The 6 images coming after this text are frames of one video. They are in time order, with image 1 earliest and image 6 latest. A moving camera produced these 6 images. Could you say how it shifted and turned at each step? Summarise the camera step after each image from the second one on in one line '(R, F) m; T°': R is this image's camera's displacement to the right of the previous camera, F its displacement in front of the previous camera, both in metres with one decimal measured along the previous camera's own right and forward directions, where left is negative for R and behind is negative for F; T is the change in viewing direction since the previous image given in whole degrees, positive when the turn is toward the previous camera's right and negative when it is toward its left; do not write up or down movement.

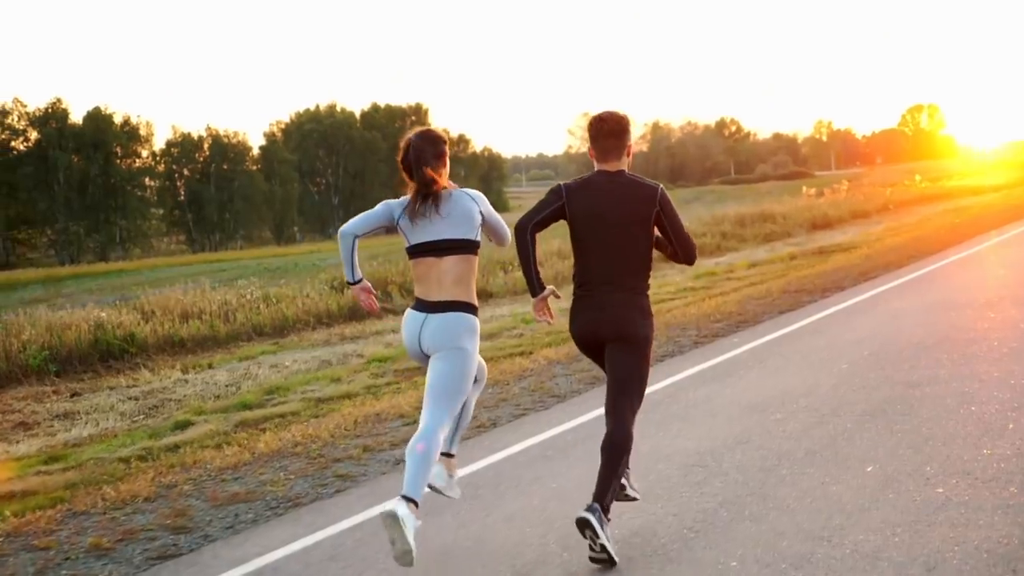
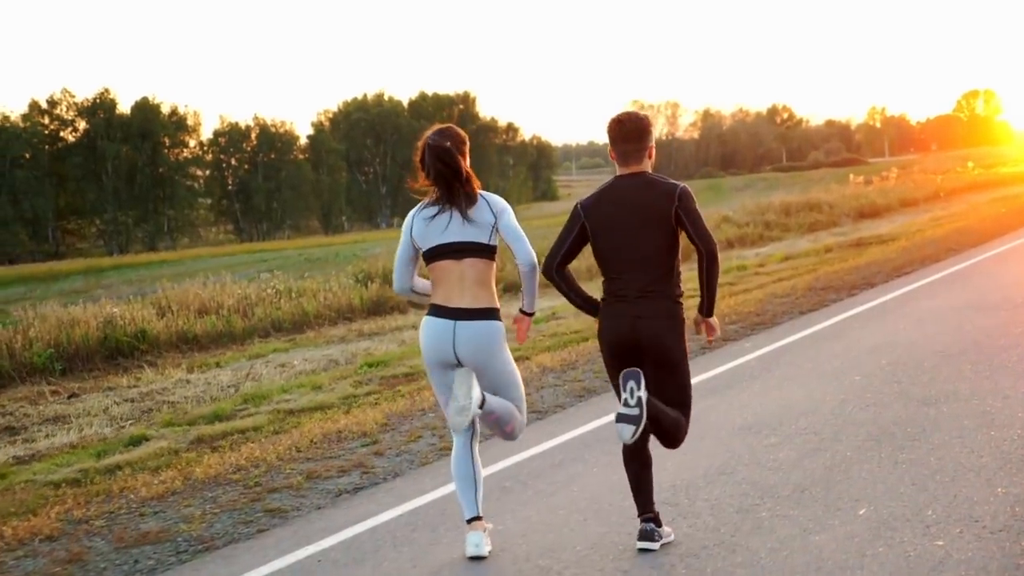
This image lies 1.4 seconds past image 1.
(+0.3, +0.8) m; -2°
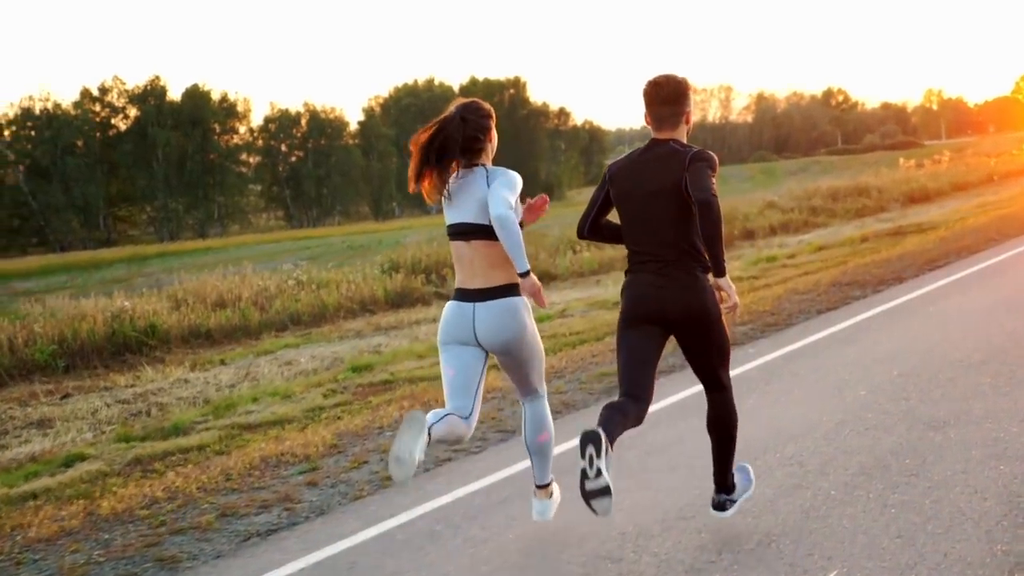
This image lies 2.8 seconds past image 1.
(+0.4, +0.8) m; -2°
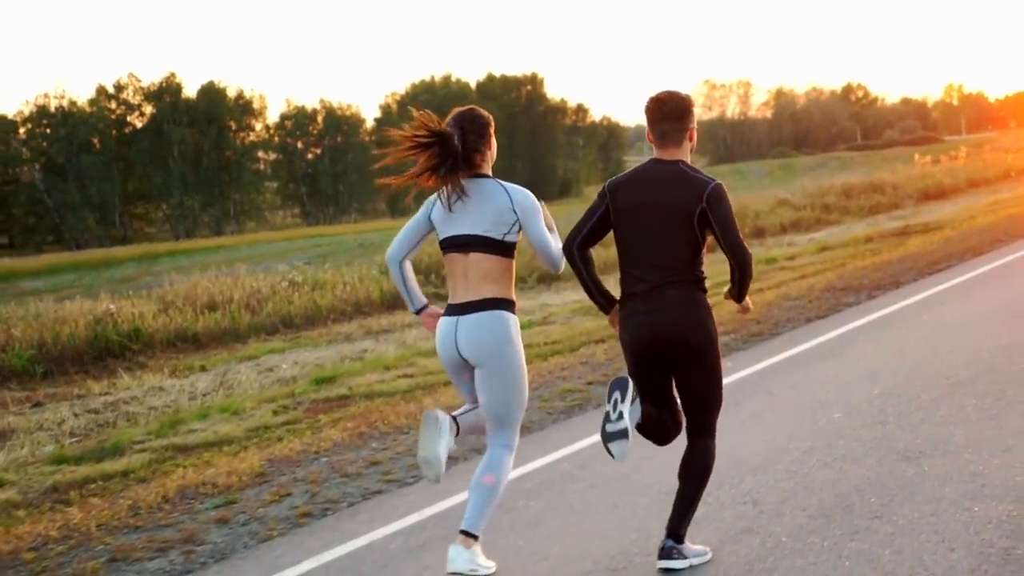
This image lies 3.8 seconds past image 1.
(+0.3, +0.6) m; -1°
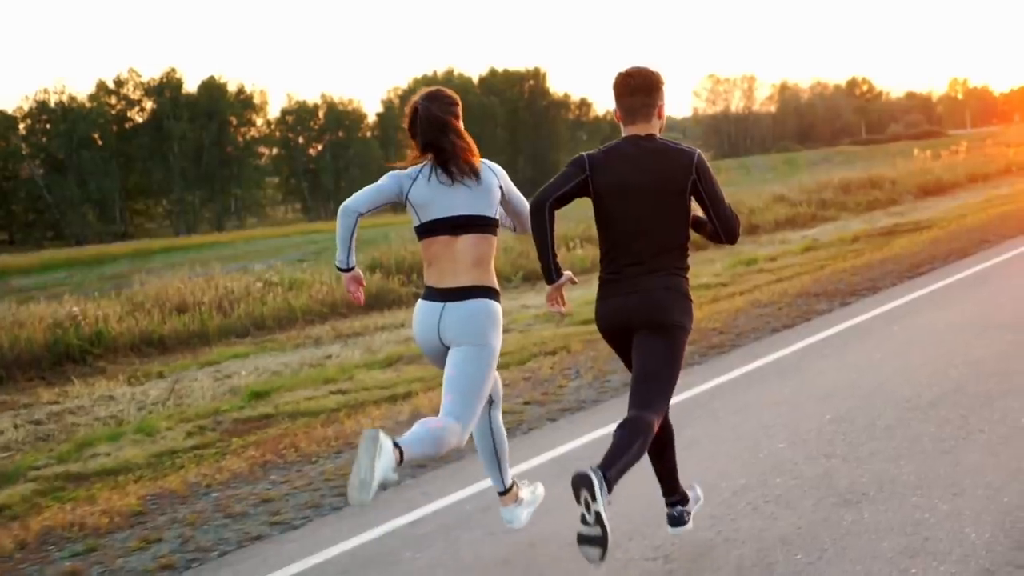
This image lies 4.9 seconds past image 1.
(+0.4, +0.7) m; 0°
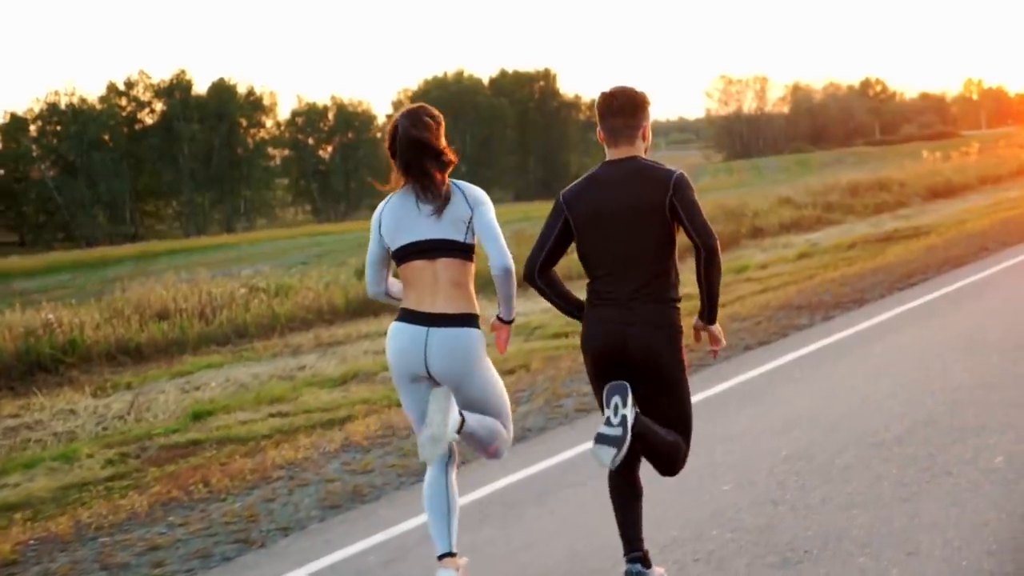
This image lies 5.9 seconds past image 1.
(+0.3, +0.6) m; 0°
